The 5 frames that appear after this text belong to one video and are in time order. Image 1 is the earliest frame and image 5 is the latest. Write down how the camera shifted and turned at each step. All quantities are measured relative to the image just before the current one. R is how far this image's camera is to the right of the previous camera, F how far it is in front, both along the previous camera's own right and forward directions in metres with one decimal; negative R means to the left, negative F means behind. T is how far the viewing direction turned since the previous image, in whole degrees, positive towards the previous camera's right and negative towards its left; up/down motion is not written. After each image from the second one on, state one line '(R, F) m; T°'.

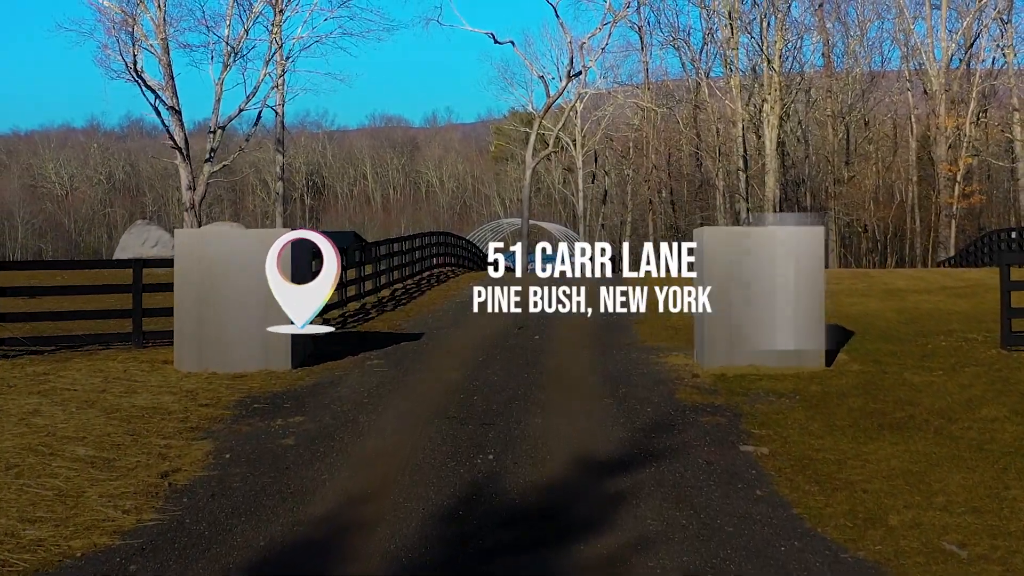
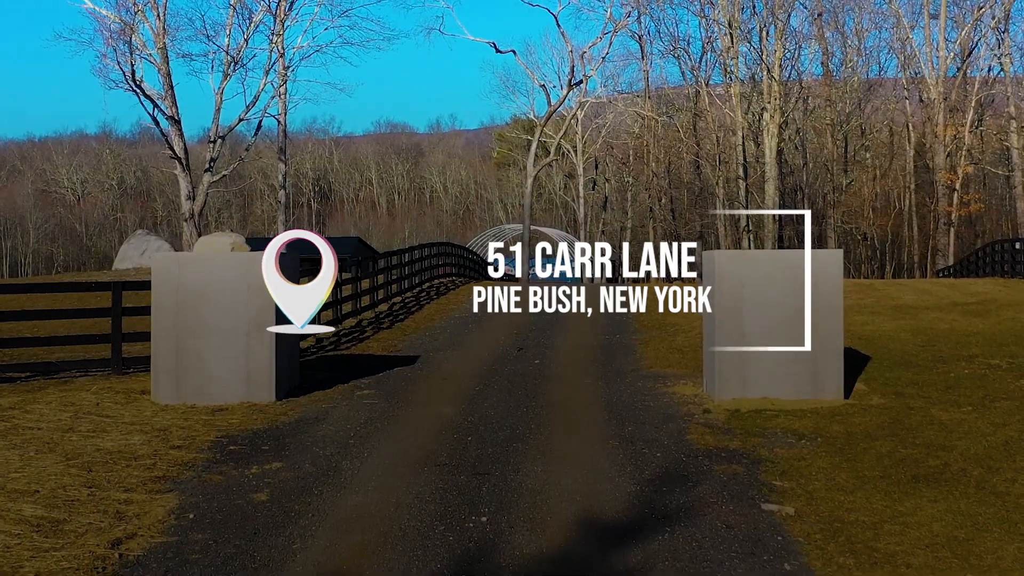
(0.0, +0.4) m; 0°
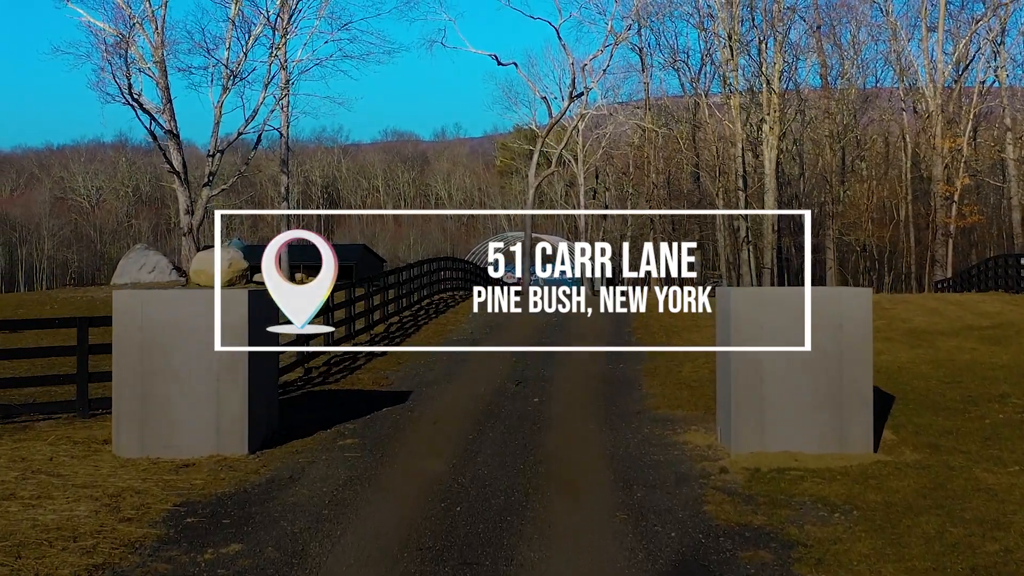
(0.0, +0.6) m; 0°
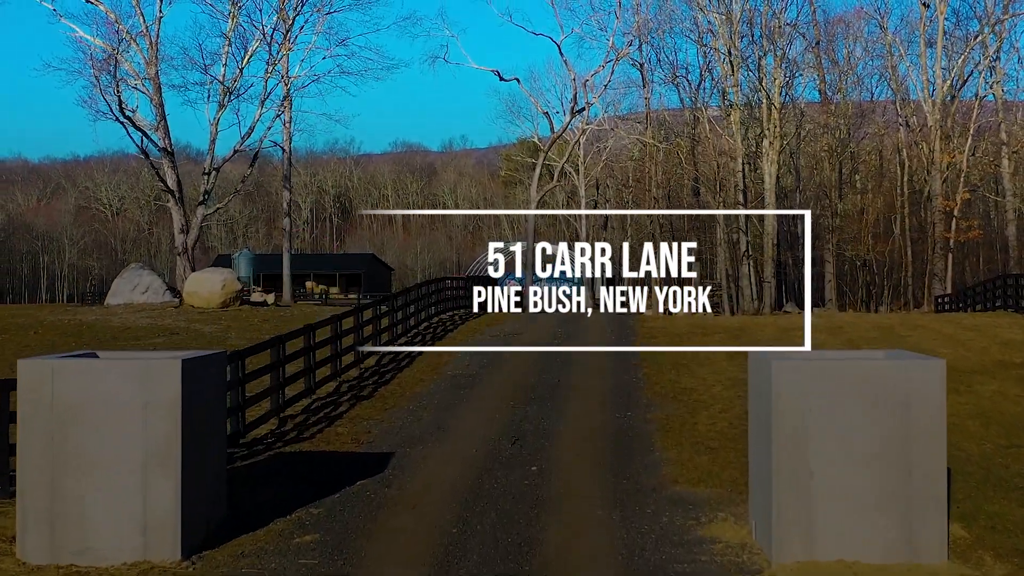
(+0.1, +1.0) m; 0°
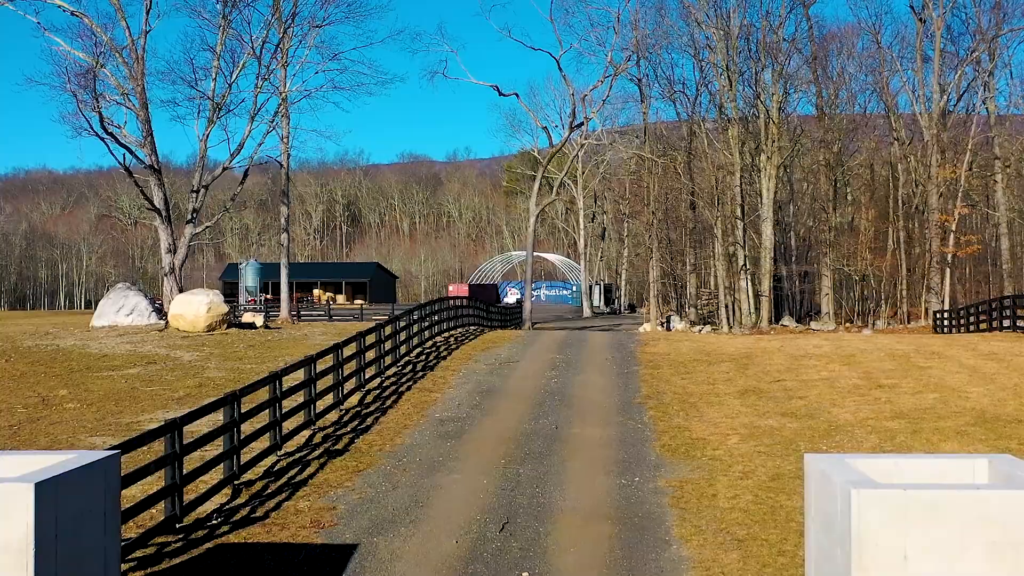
(+0.1, +1.3) m; 0°
